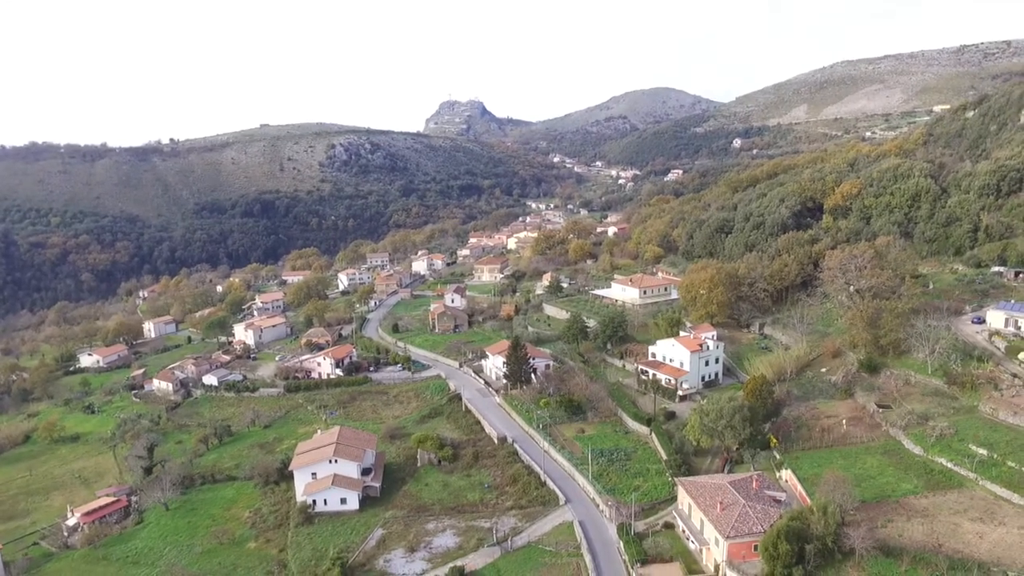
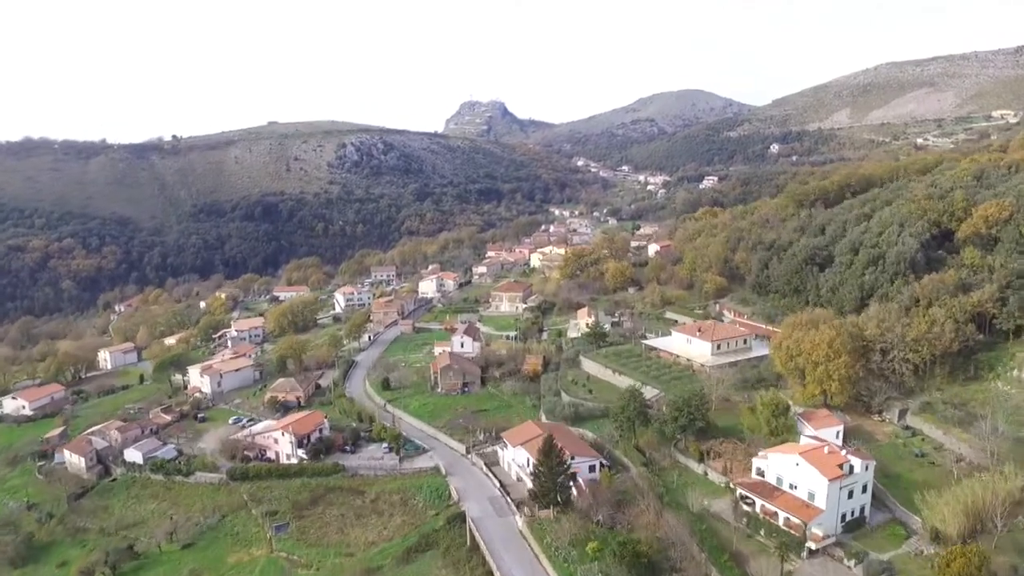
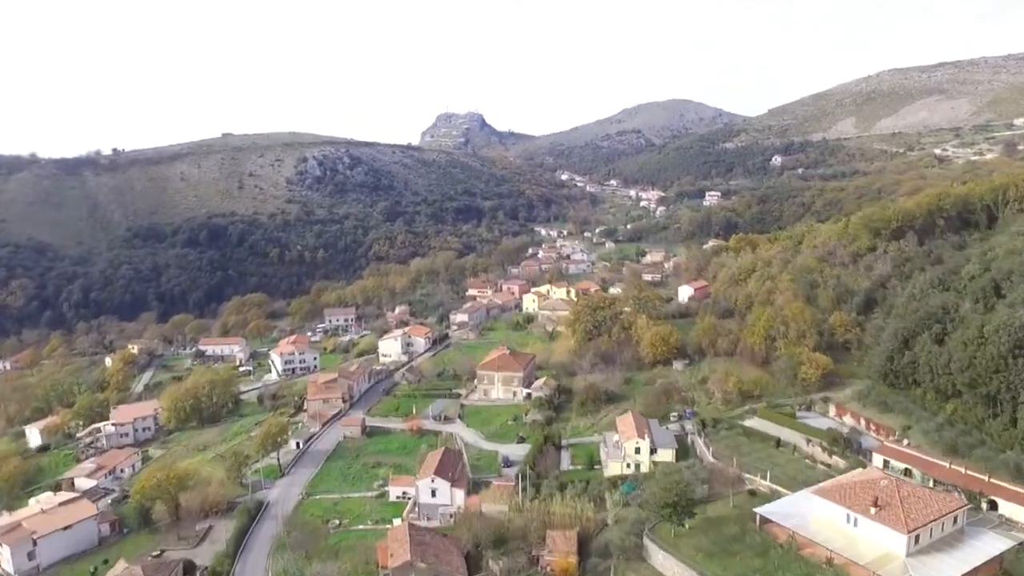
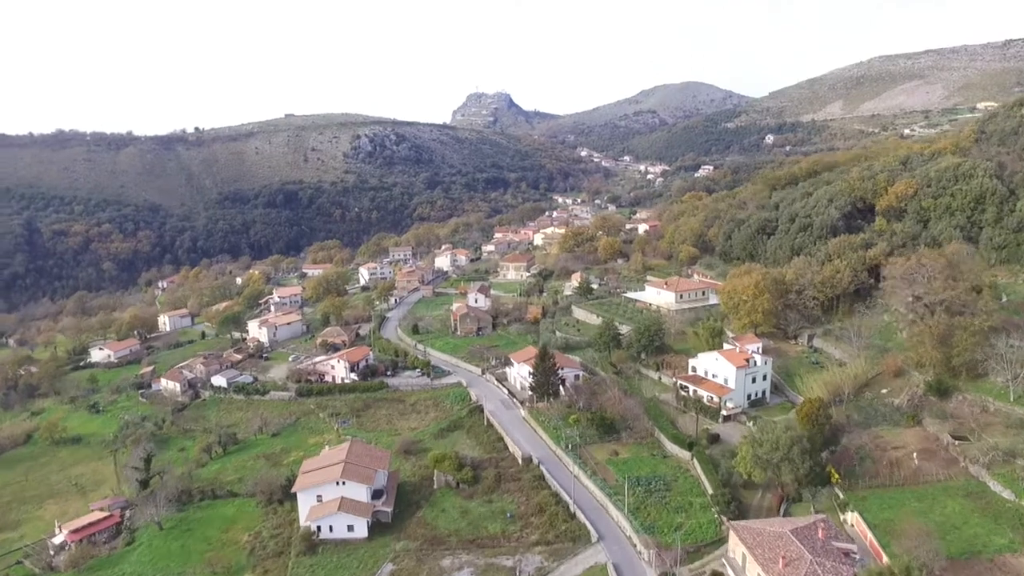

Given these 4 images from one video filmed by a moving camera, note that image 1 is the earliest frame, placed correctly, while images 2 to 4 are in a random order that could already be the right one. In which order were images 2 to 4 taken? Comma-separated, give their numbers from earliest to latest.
4, 2, 3
